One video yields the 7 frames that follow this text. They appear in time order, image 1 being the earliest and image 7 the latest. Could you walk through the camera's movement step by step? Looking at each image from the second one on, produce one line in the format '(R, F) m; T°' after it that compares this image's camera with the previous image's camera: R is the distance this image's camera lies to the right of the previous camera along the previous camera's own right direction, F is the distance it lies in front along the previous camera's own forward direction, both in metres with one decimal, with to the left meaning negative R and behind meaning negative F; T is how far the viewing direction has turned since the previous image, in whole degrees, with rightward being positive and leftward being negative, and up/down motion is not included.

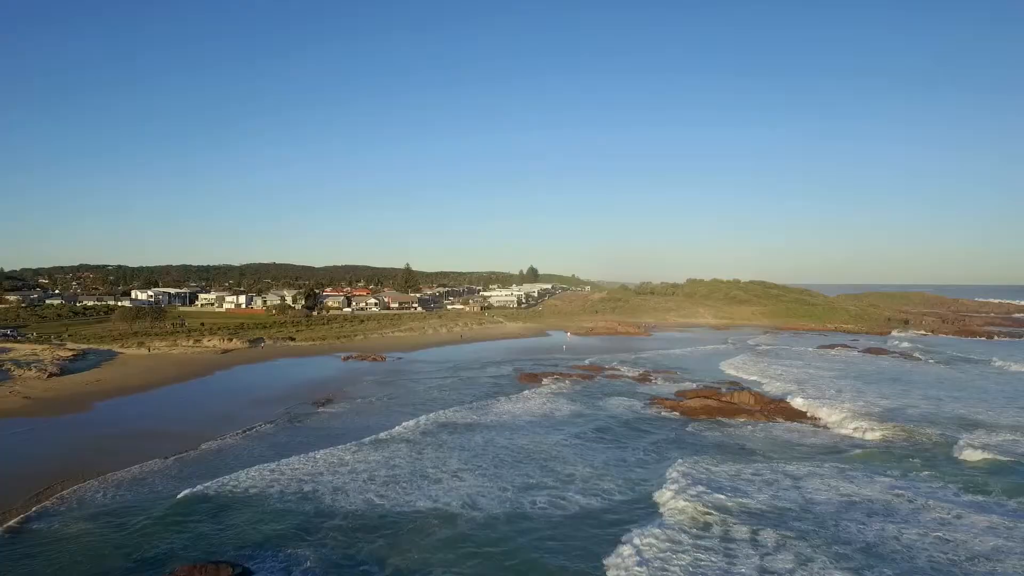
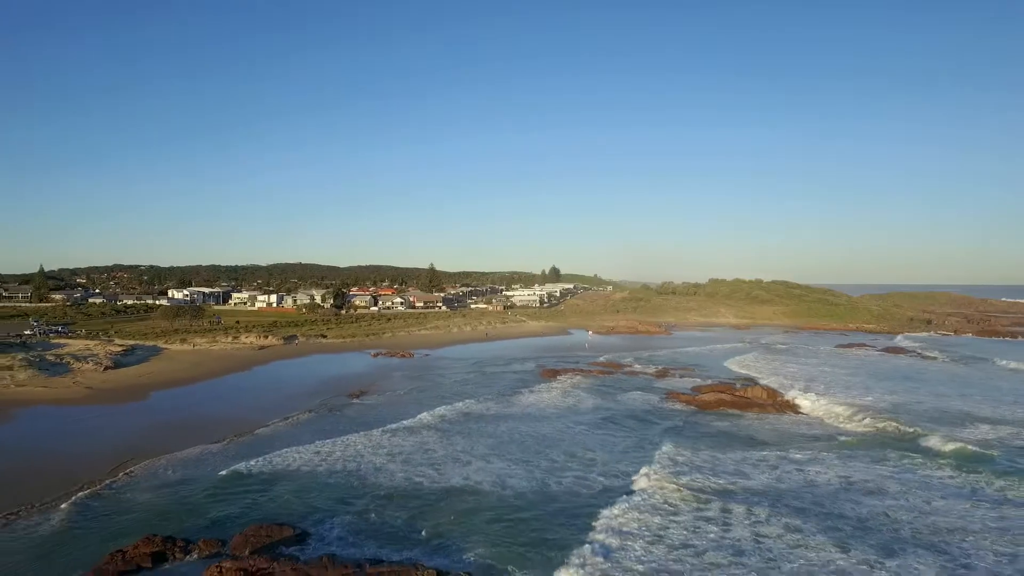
(0.0, -1.3) m; -2°
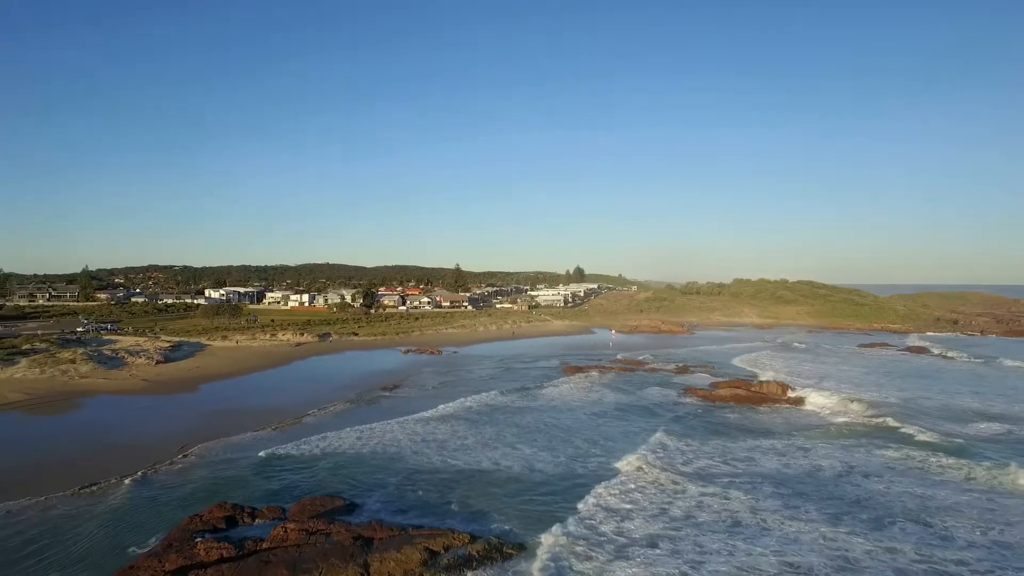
(0.0, -1.3) m; -3°
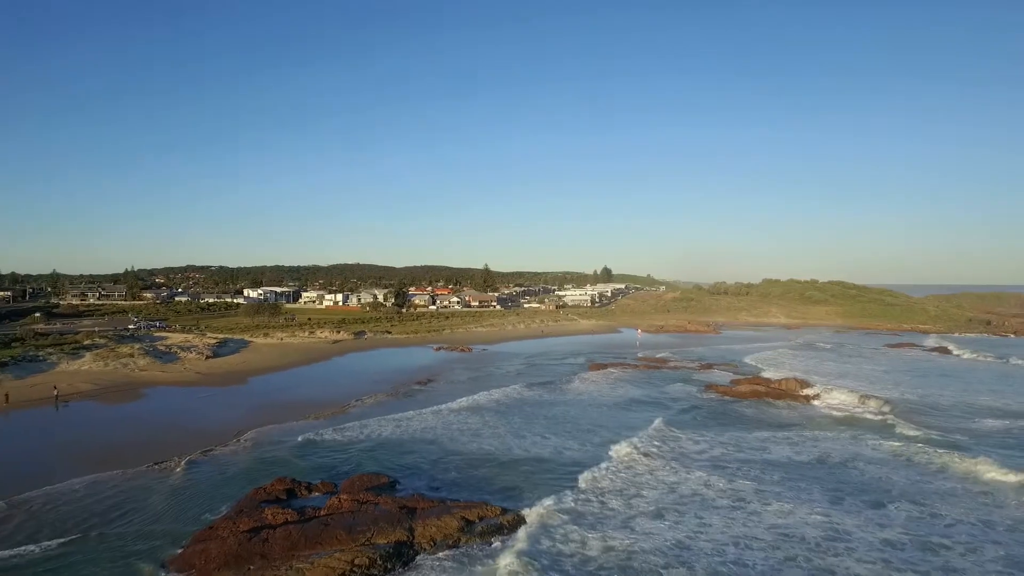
(0.0, -1.3) m; -3°
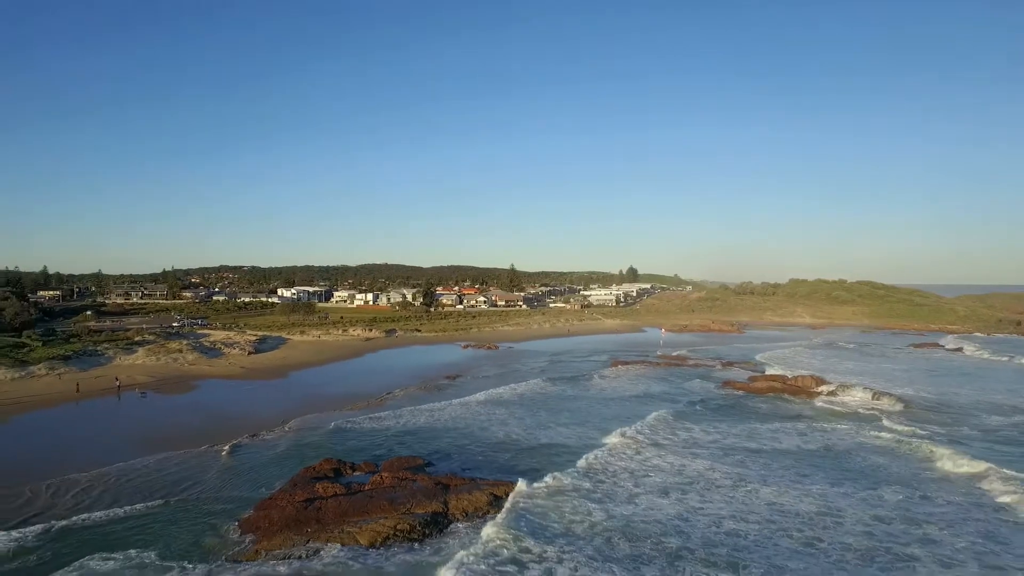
(+0.1, -1.2) m; -3°
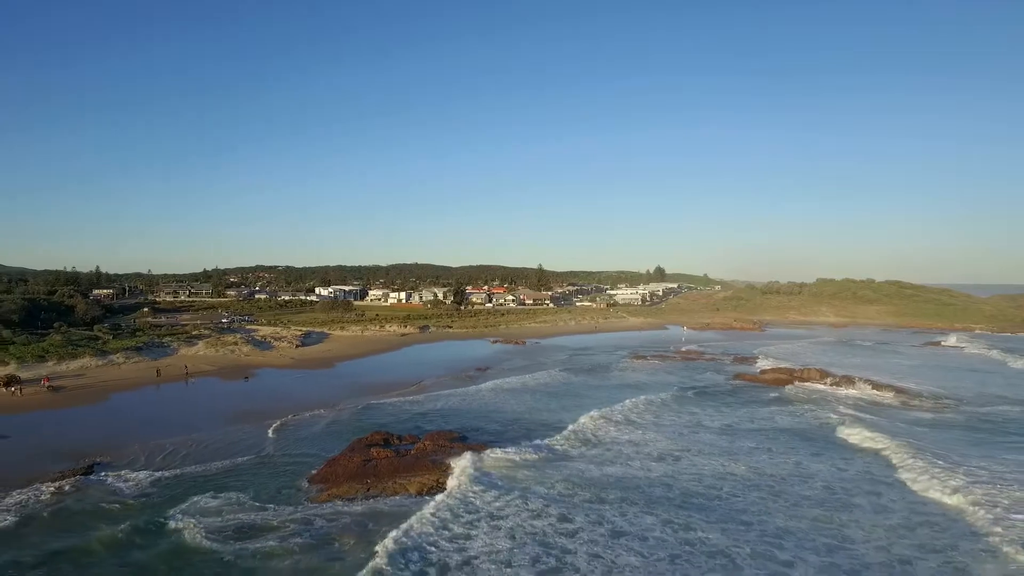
(+0.2, -2.3) m; -3°
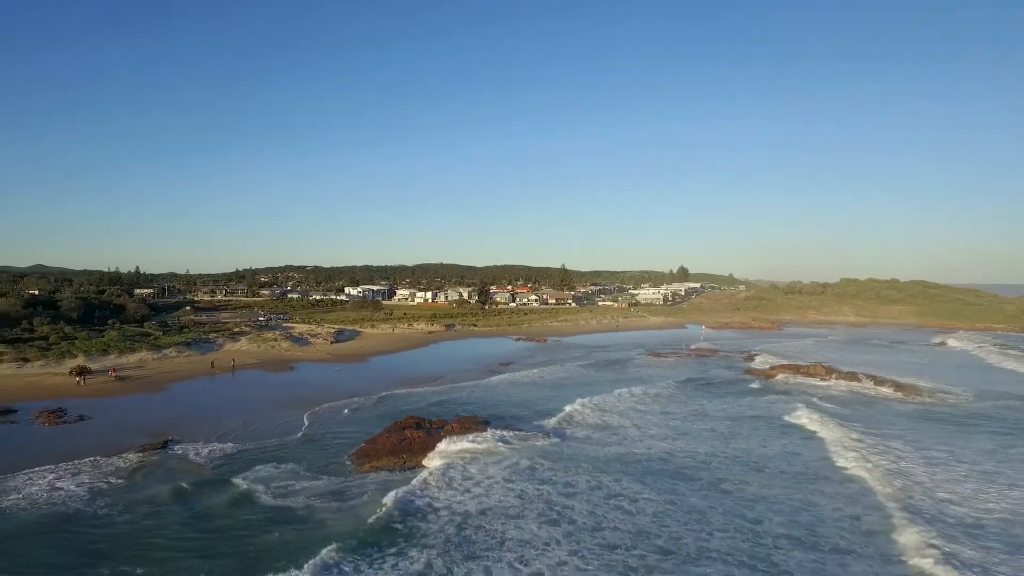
(+0.2, -1.9) m; -3°
